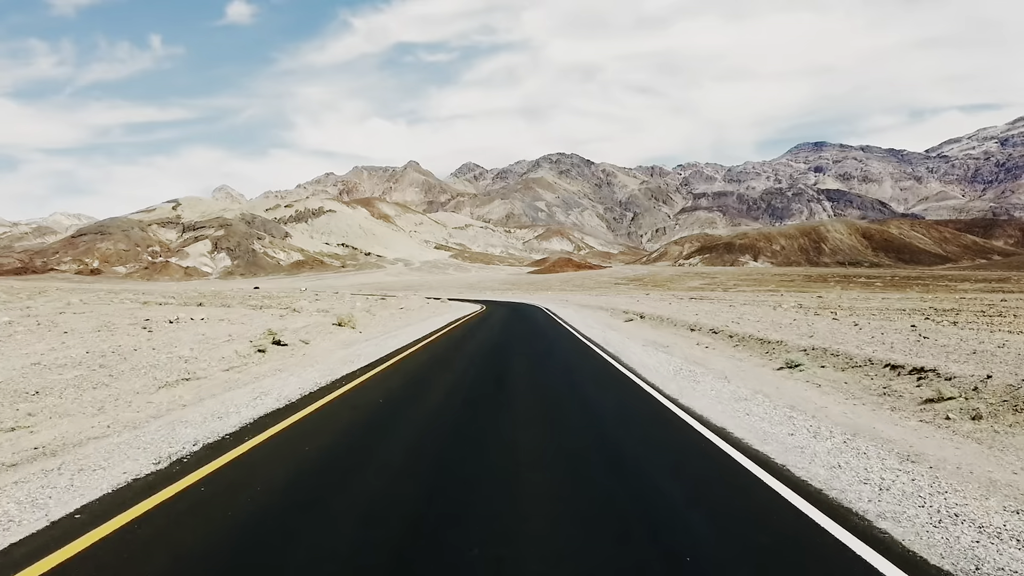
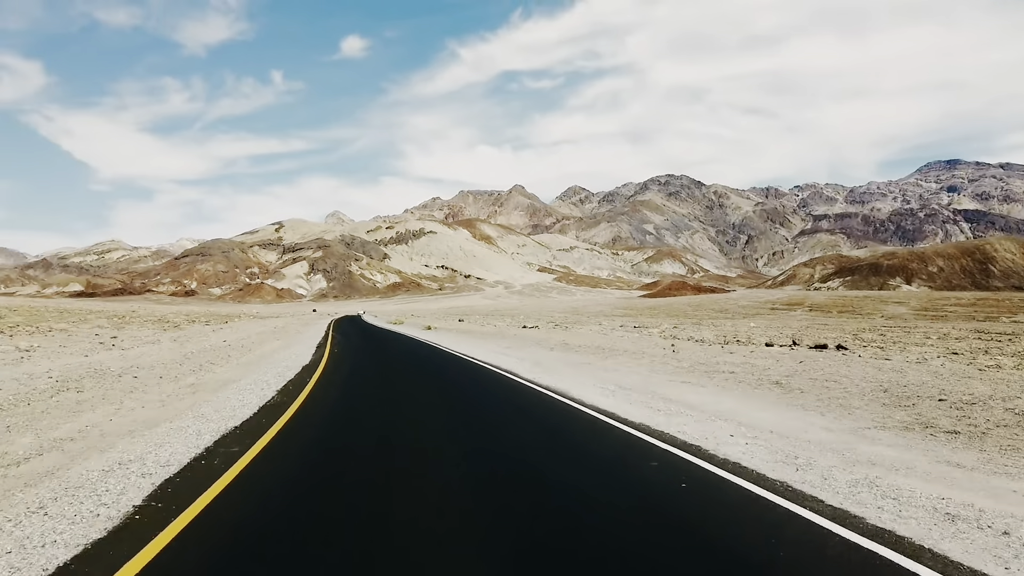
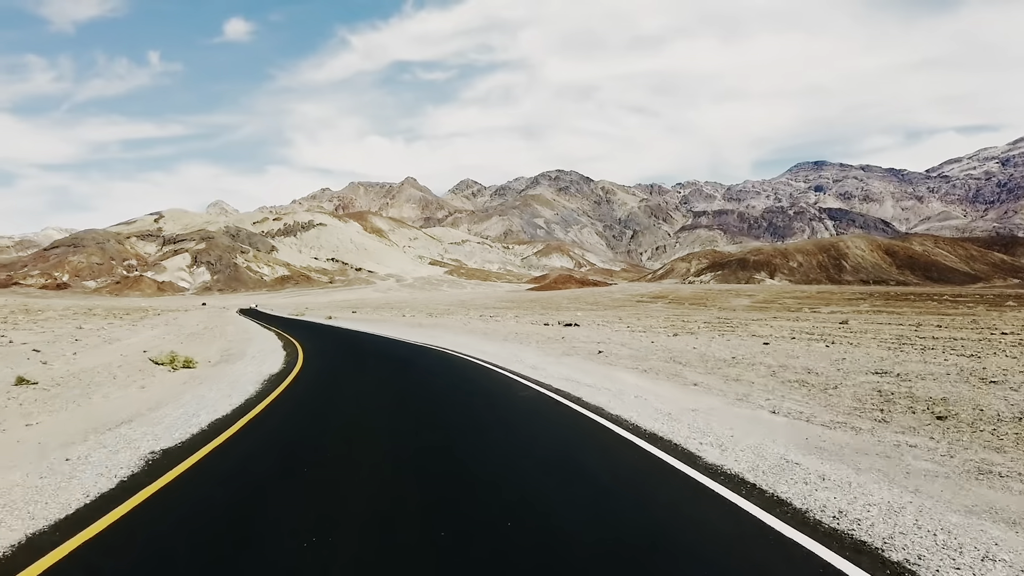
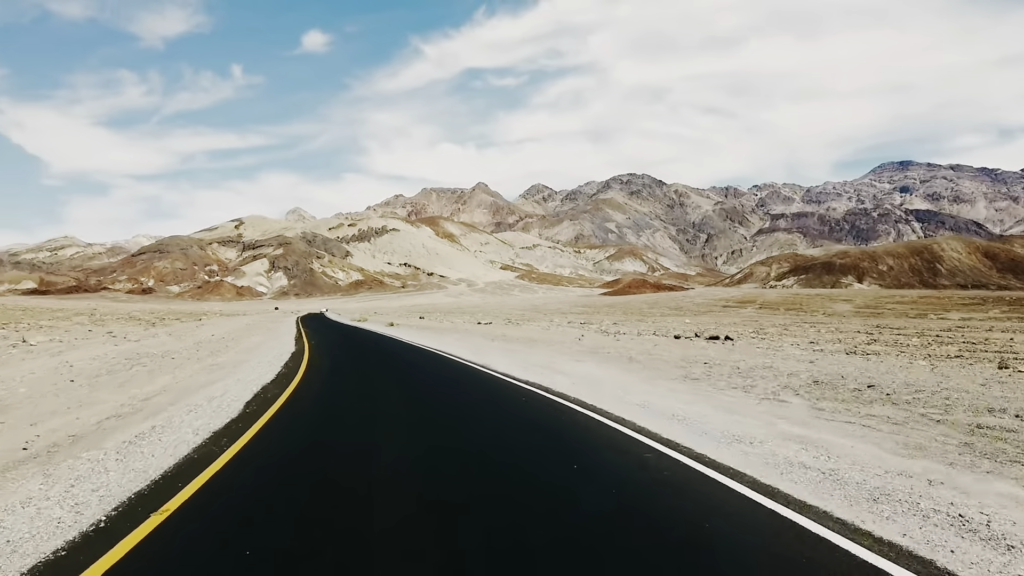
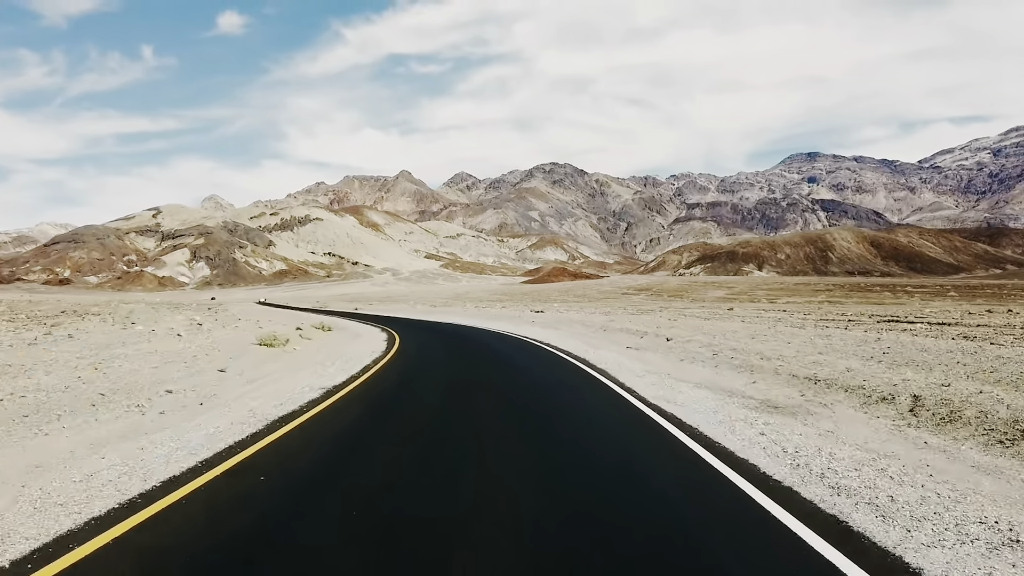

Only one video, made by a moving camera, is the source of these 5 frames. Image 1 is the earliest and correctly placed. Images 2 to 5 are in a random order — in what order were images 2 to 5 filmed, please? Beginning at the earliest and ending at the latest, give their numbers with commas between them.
5, 3, 4, 2
